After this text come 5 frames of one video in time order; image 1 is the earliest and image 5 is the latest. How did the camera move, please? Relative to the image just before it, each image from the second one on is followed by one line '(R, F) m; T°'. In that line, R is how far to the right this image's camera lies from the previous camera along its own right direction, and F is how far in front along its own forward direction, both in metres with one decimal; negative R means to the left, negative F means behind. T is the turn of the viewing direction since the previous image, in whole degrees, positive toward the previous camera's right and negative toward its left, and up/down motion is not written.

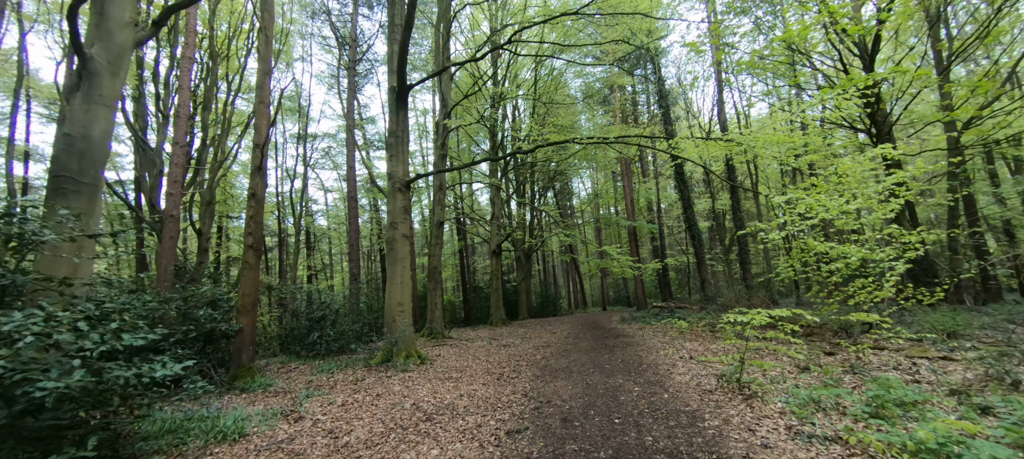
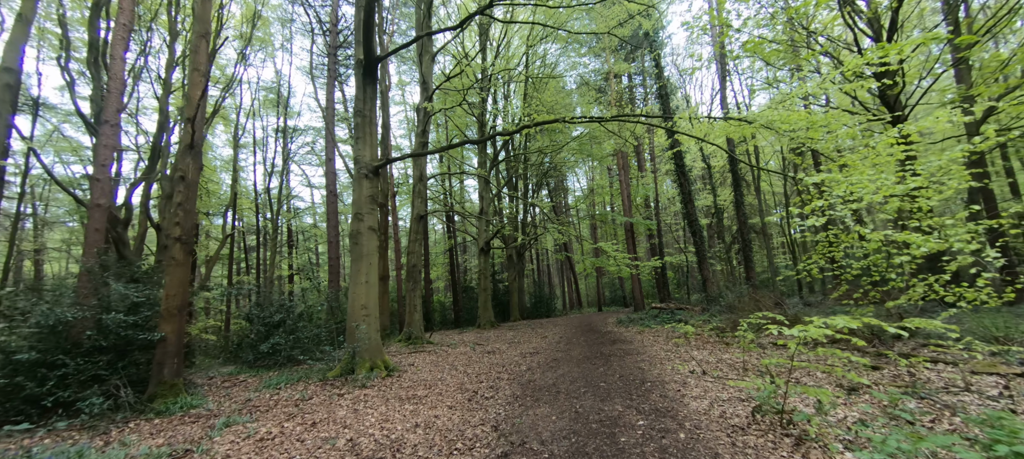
(+0.2, +1.0) m; +1°
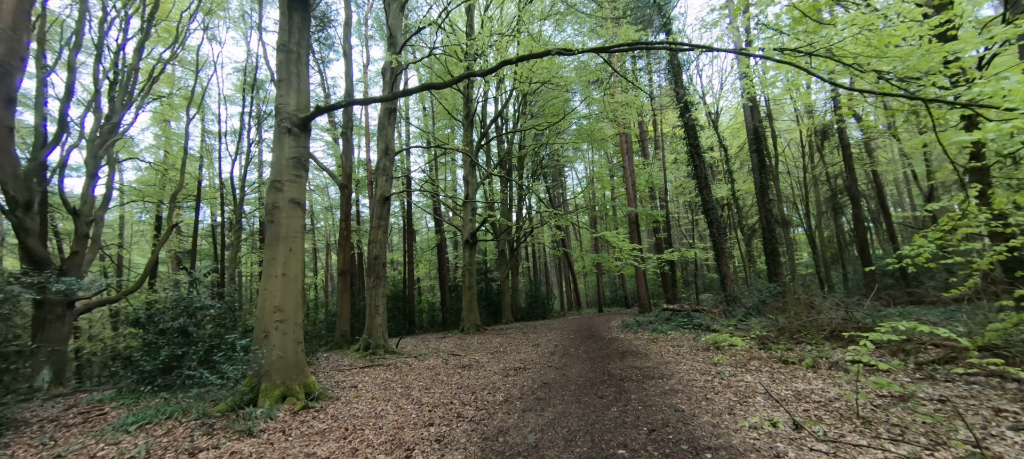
(+0.3, +1.9) m; 0°
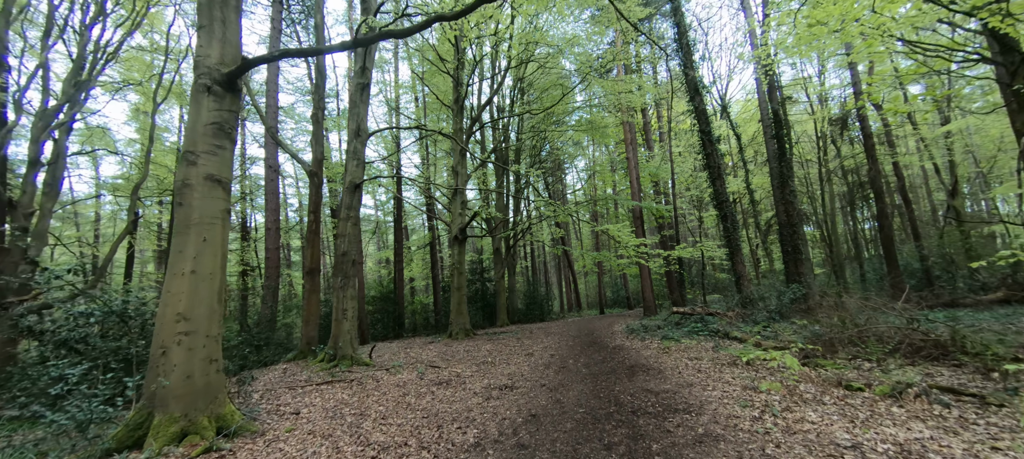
(+0.2, +1.1) m; 0°
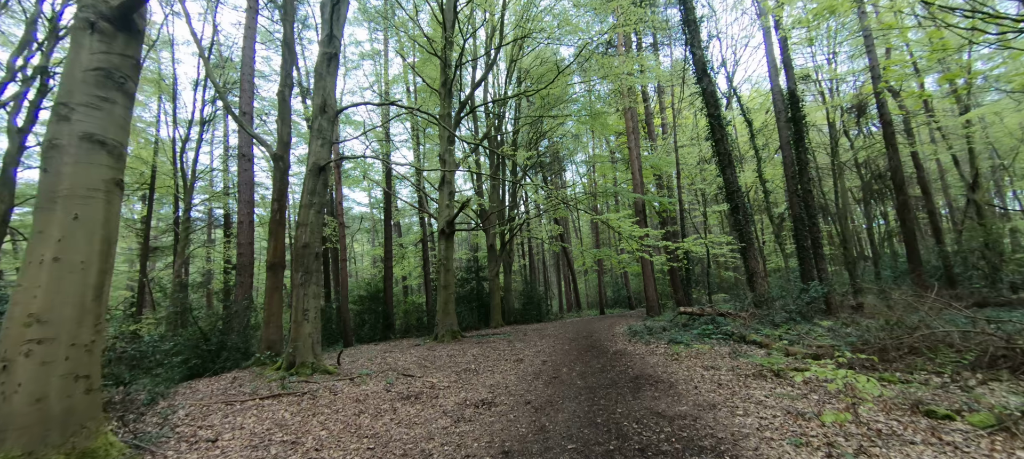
(+0.2, +0.9) m; 0°
